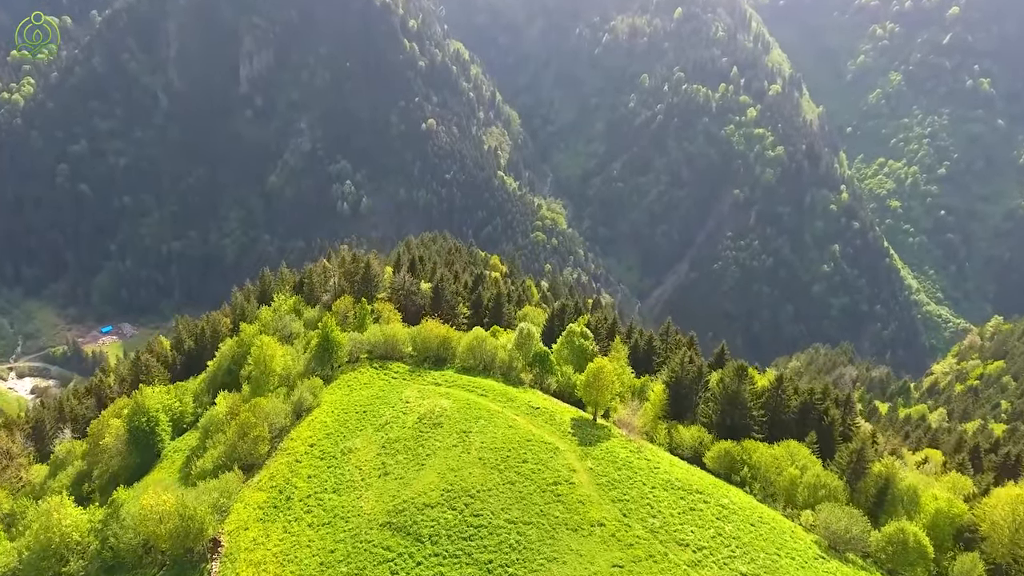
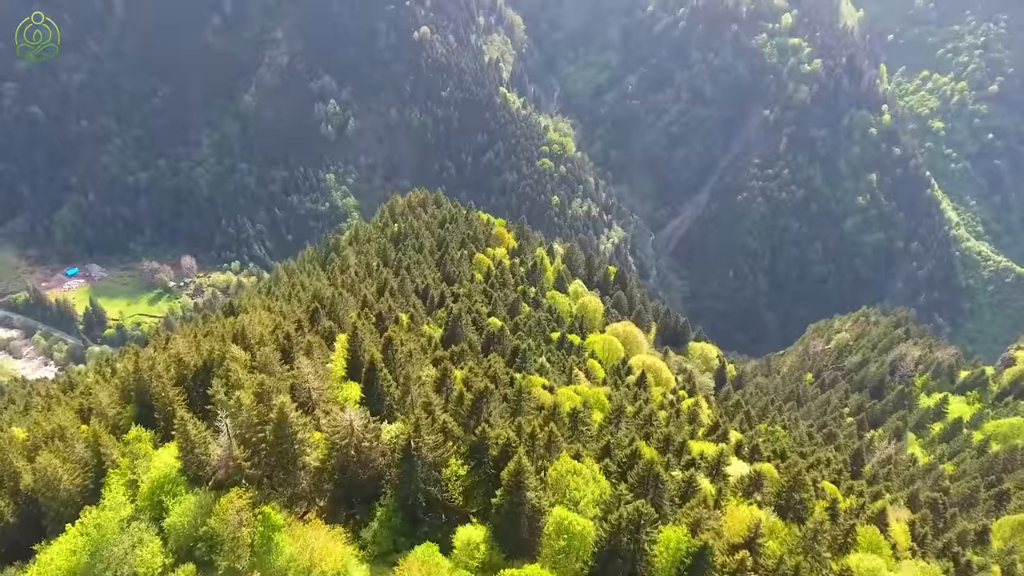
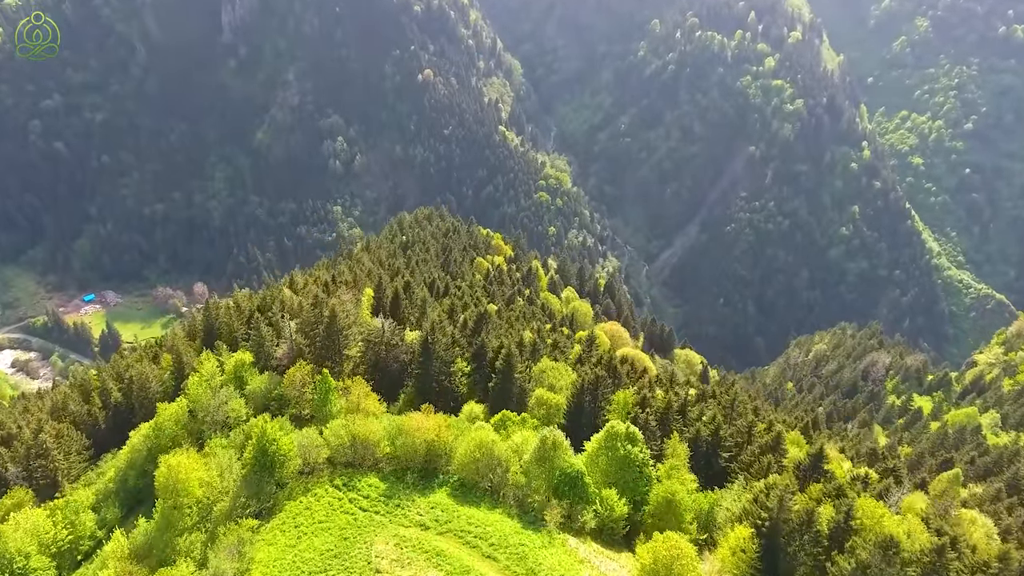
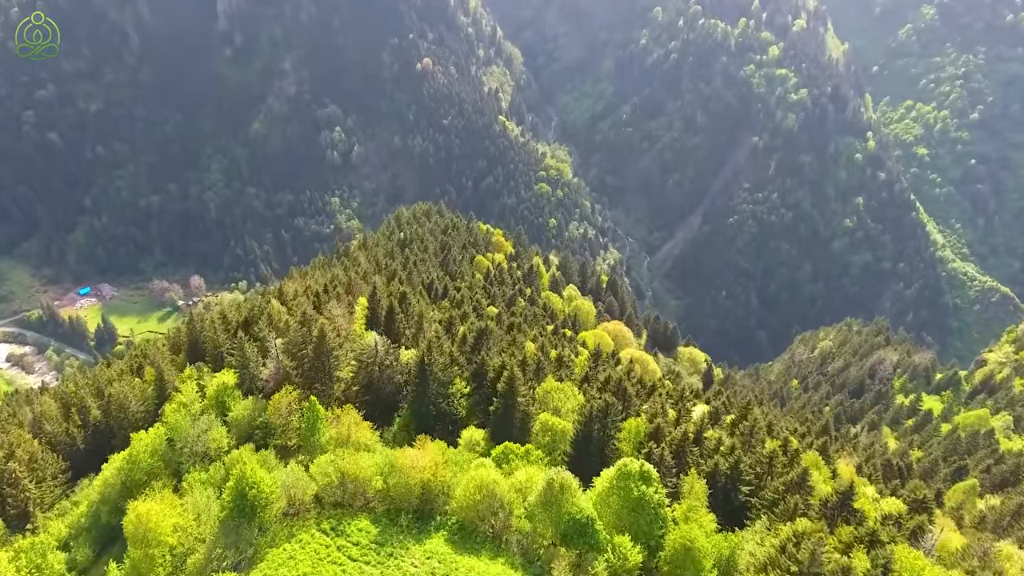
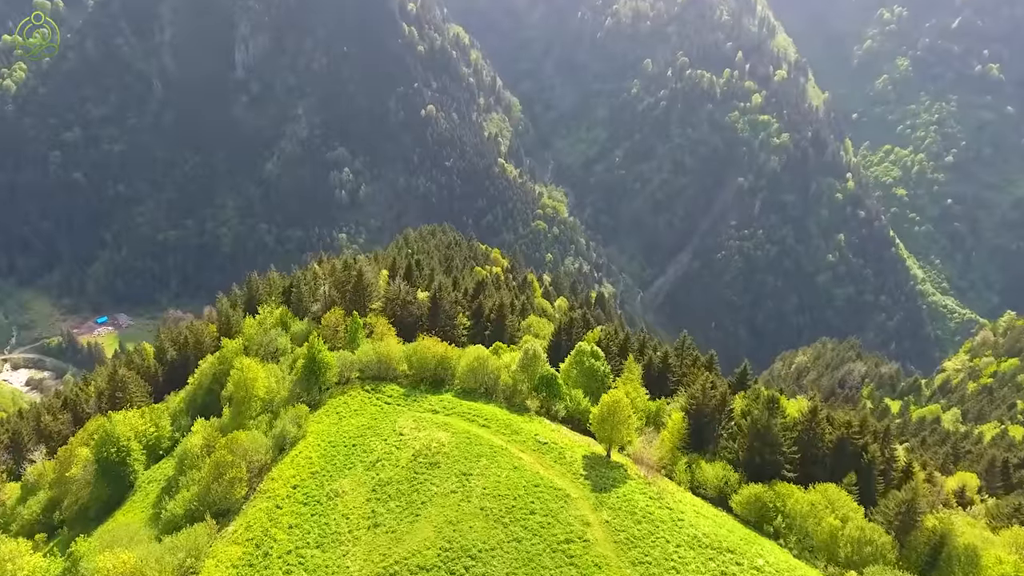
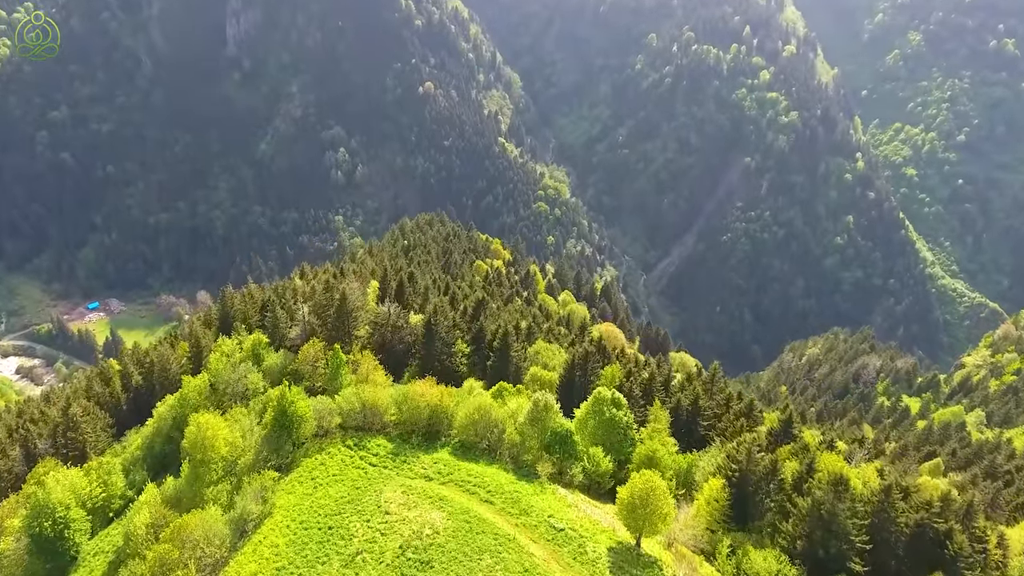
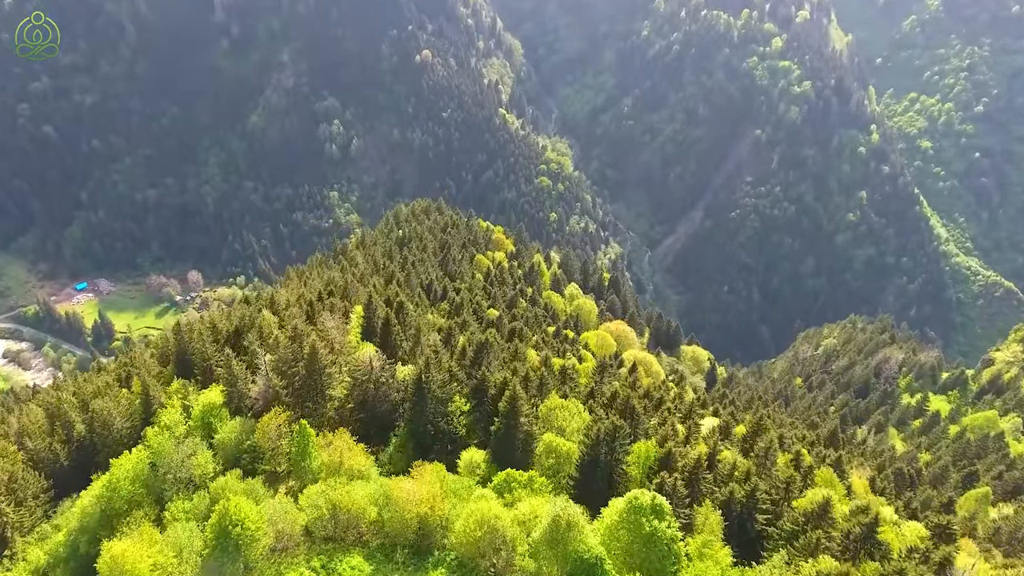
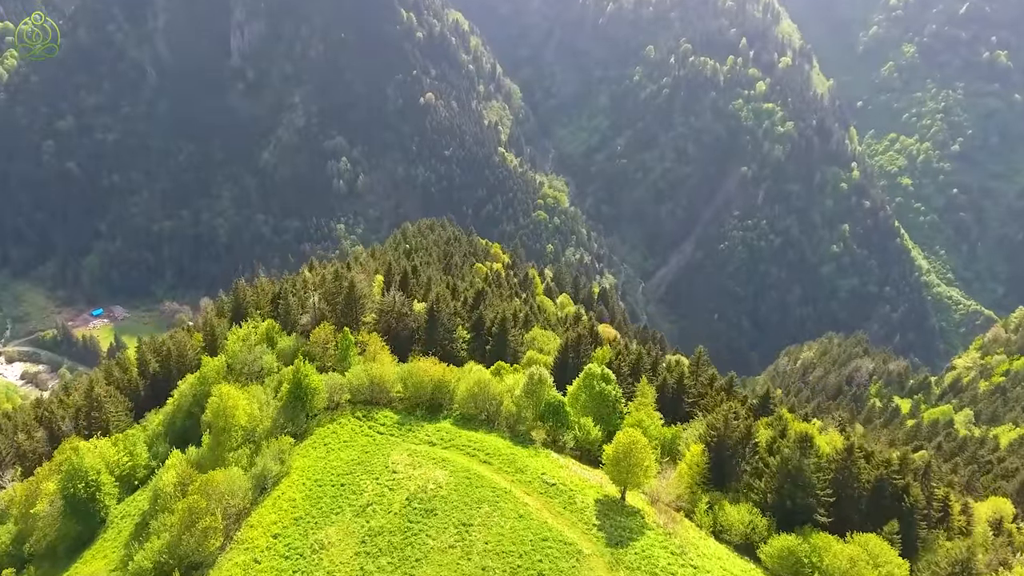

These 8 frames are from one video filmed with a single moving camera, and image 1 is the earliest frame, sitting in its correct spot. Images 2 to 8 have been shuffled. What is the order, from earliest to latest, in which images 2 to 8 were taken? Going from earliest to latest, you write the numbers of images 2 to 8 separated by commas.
5, 8, 6, 3, 4, 7, 2
